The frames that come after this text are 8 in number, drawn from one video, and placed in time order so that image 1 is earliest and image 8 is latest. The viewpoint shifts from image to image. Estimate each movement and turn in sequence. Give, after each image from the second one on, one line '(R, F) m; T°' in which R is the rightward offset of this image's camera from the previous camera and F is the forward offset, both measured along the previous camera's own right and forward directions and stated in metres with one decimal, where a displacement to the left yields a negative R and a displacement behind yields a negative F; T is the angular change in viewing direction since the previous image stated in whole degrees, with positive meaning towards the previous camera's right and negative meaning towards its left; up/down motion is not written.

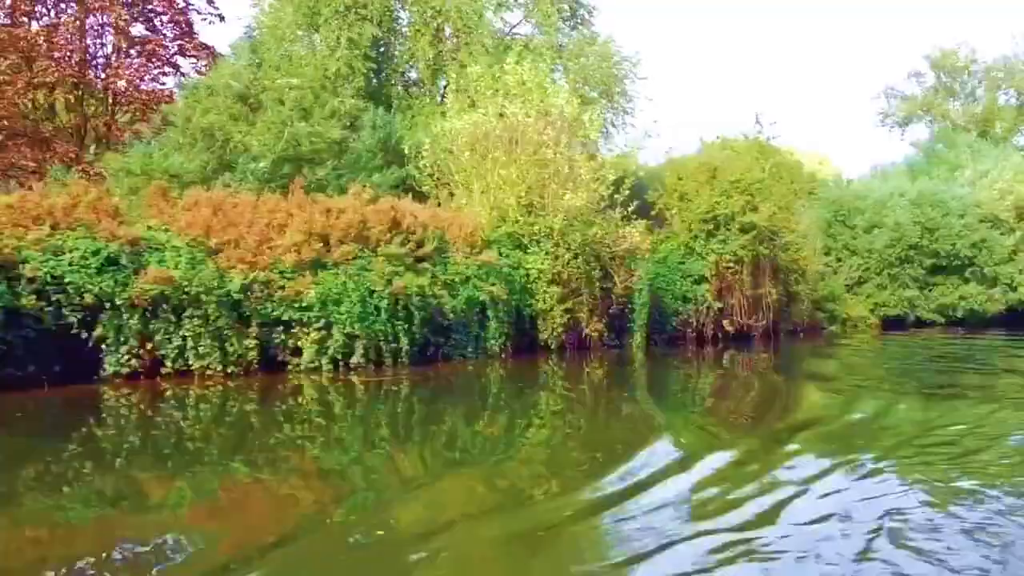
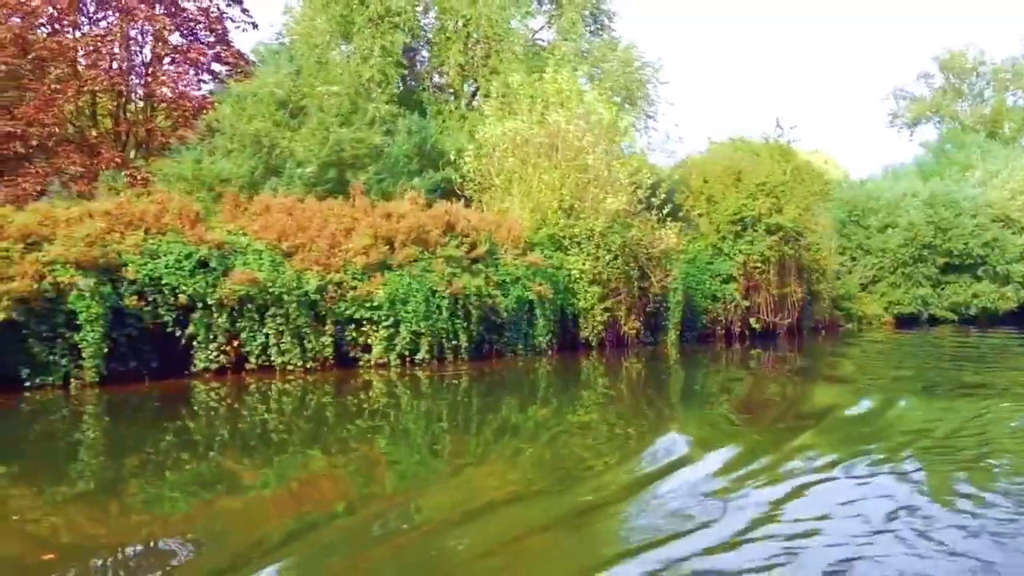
(-0.9, -0.9) m; 0°
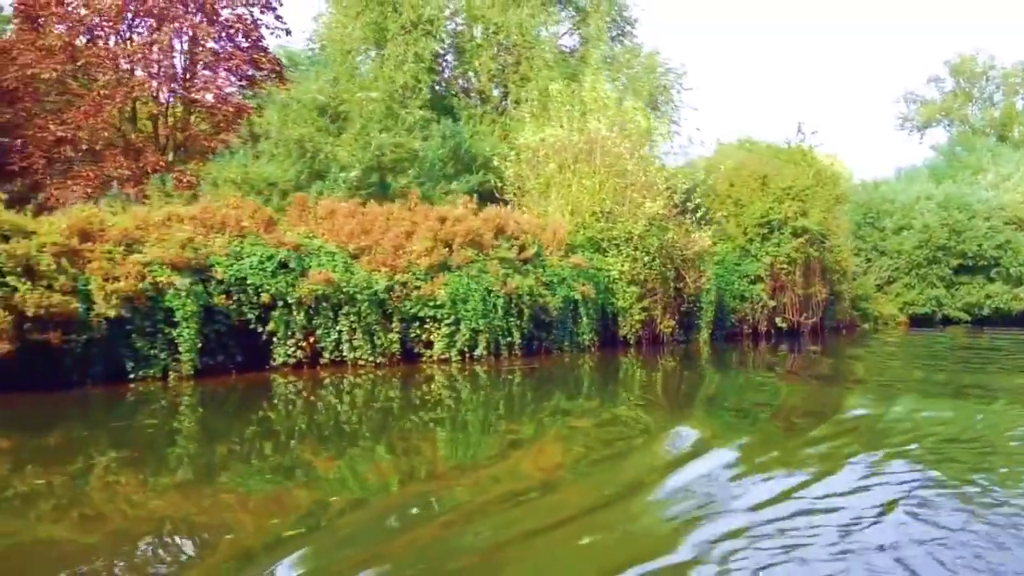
(-0.9, -0.9) m; 0°
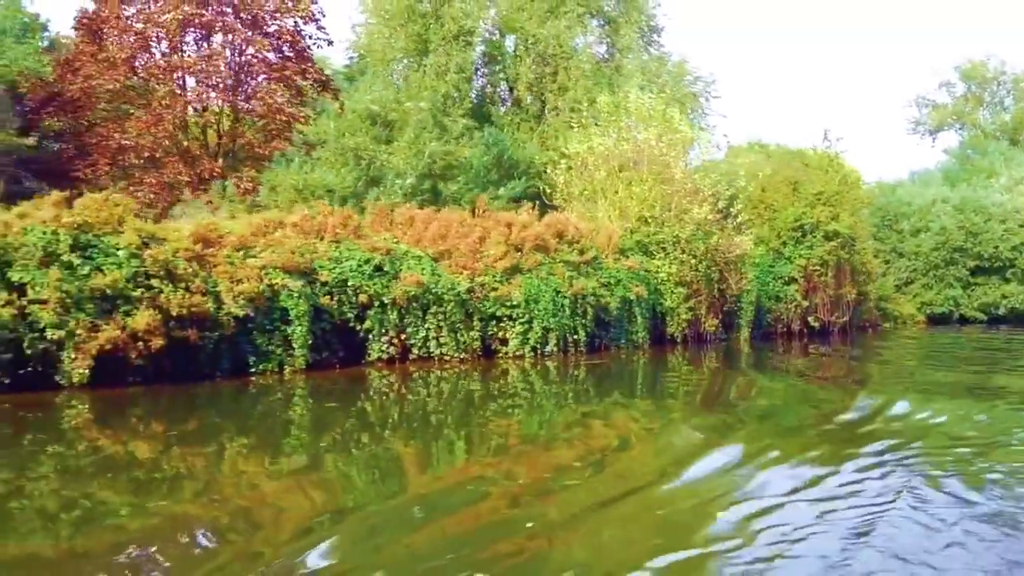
(-1.2, -1.2) m; 0°
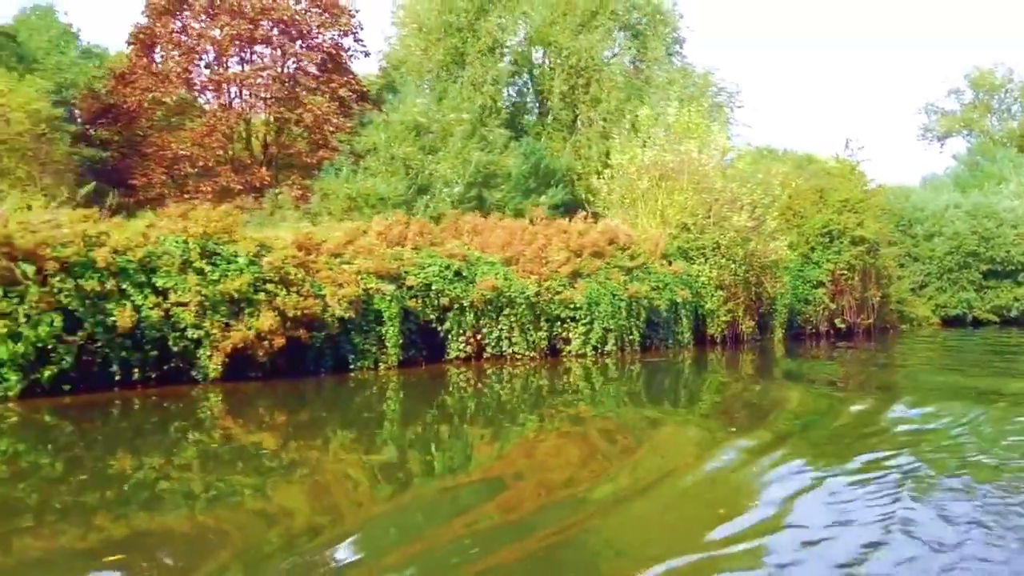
(-1.2, -1.2) m; 0°
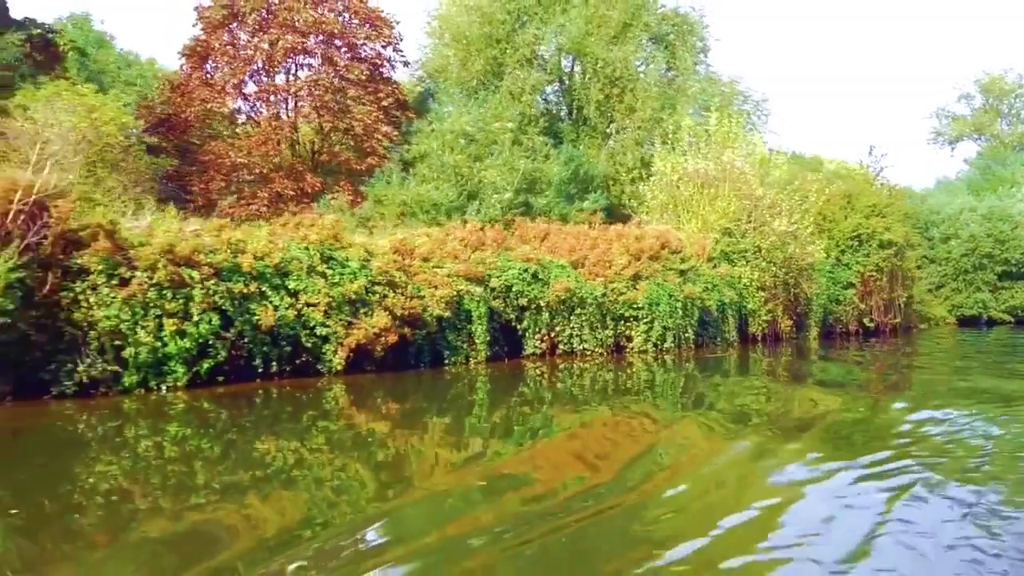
(-1.4, -1.4) m; 0°
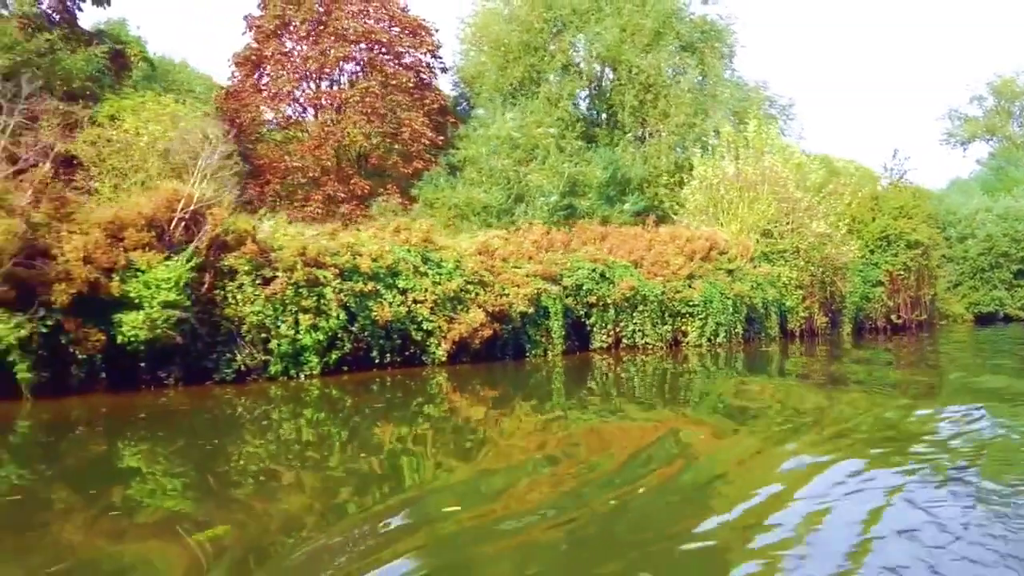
(-1.4, -1.4) m; 0°
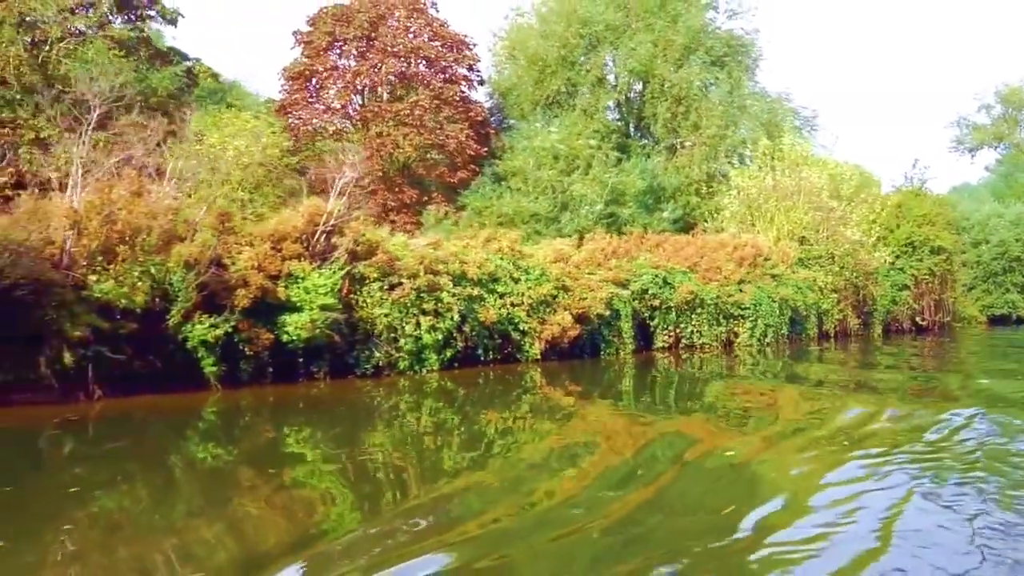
(-1.6, -1.6) m; 0°
